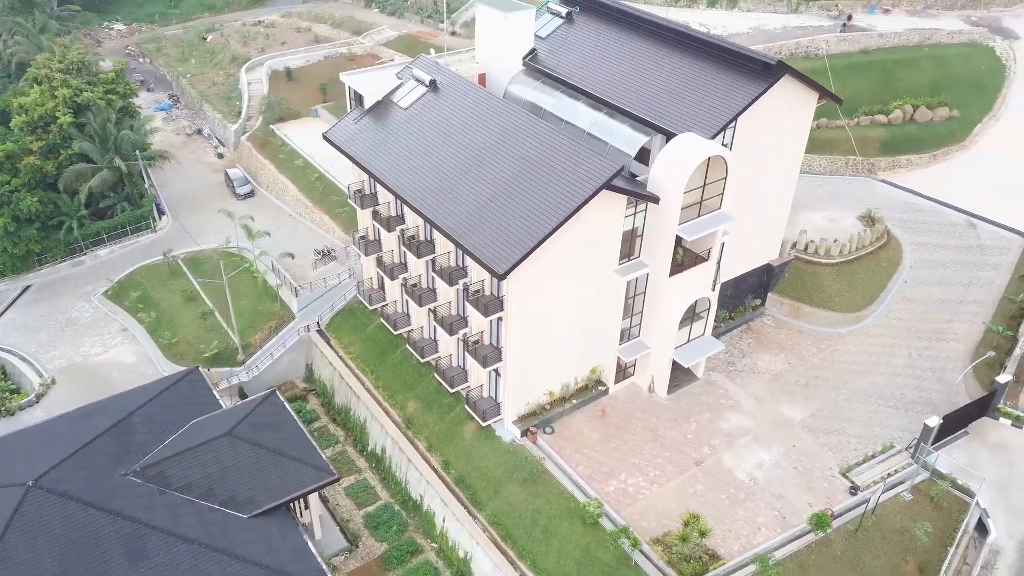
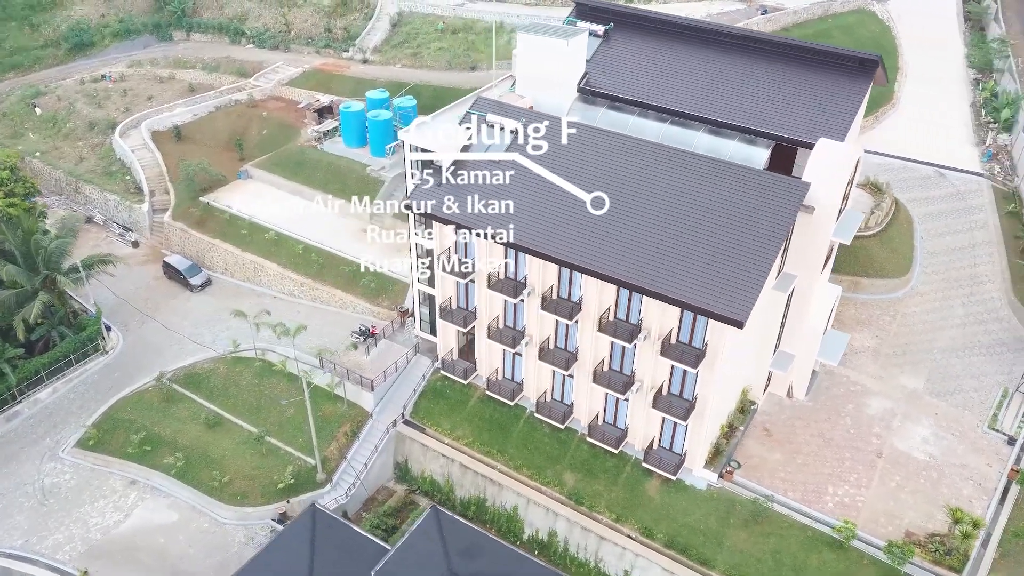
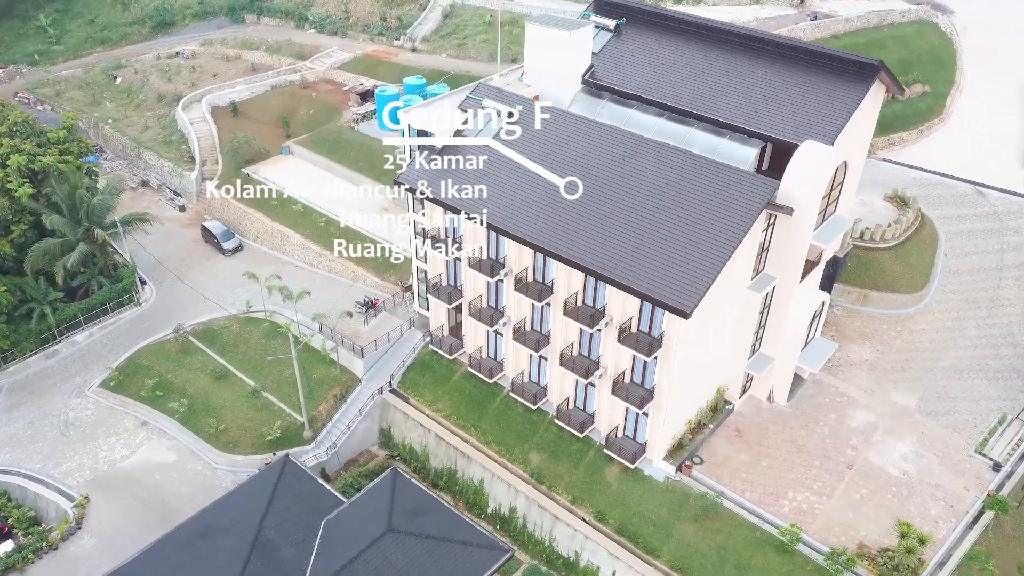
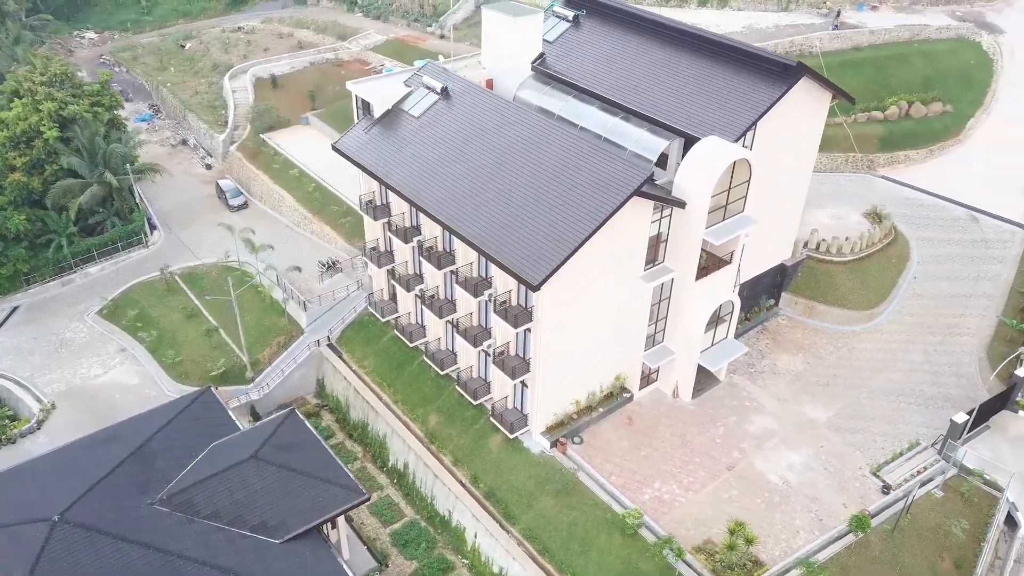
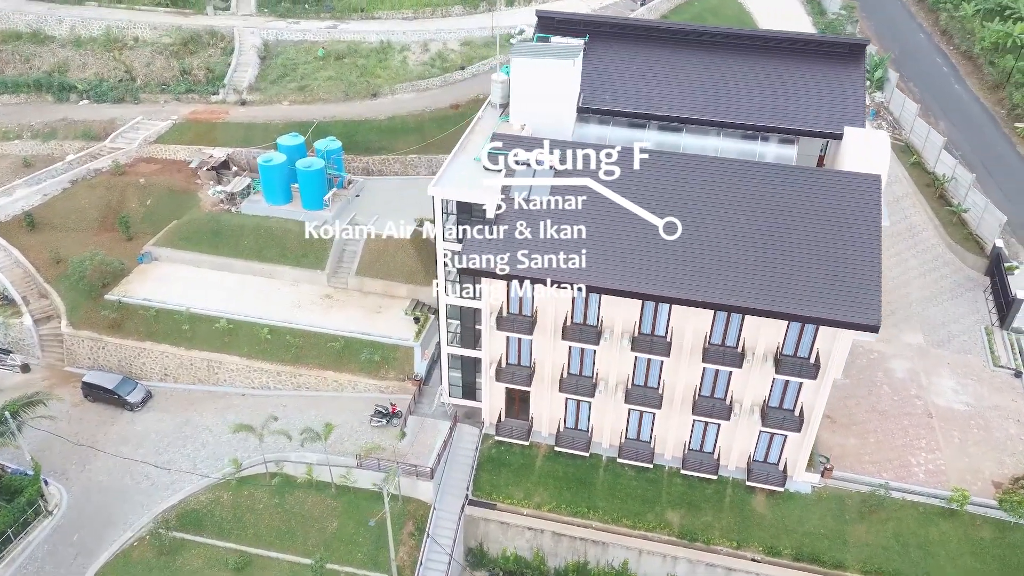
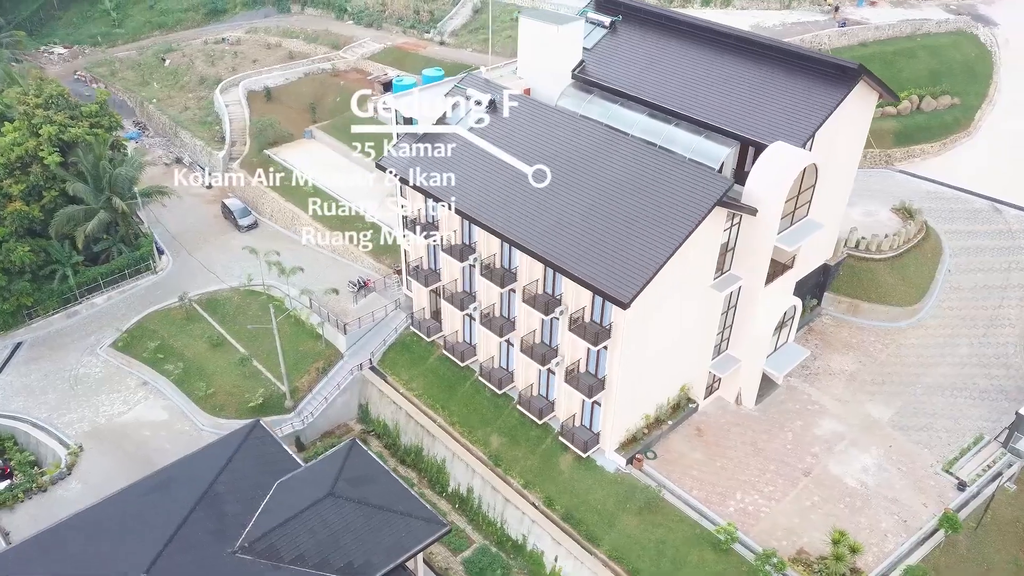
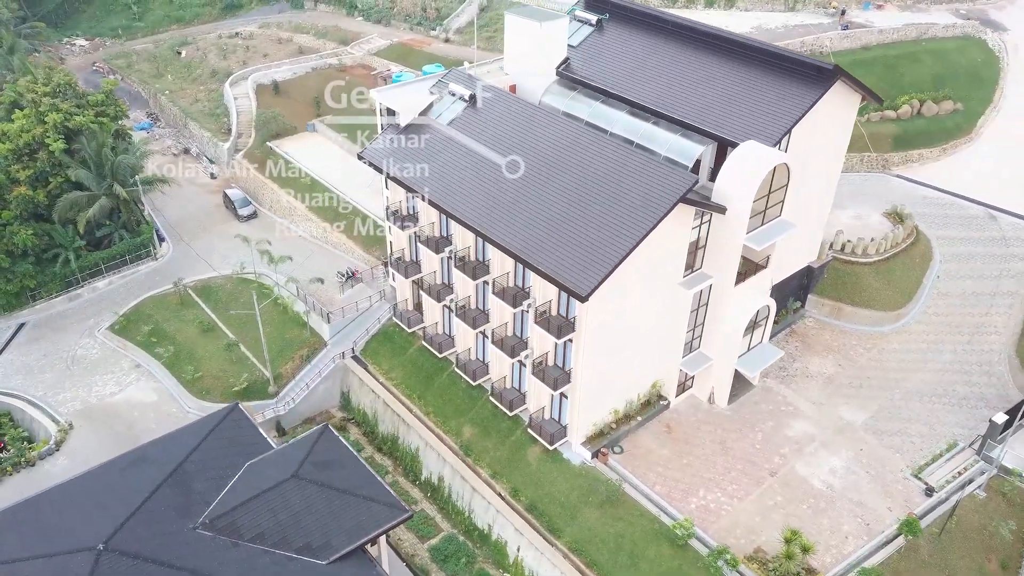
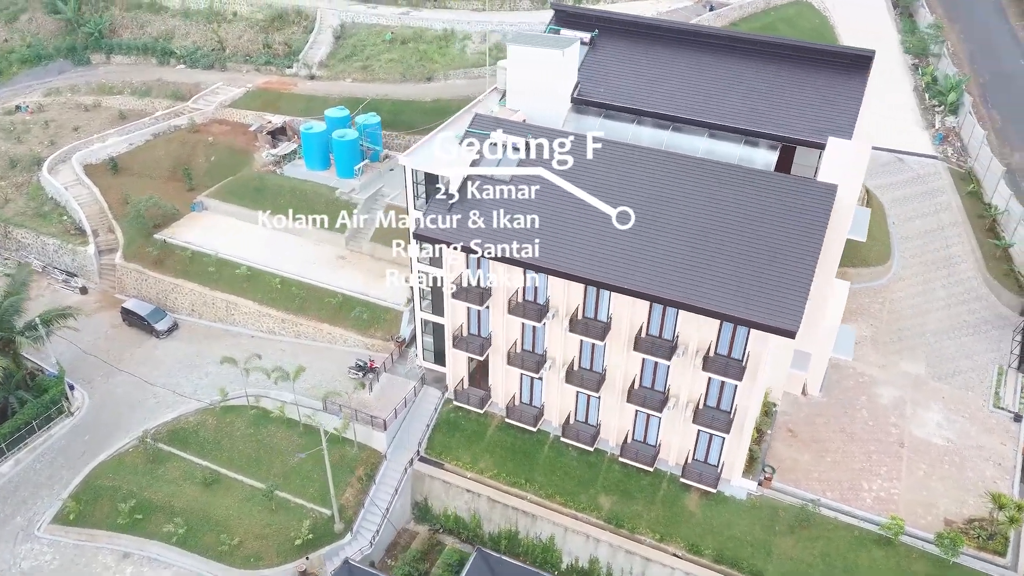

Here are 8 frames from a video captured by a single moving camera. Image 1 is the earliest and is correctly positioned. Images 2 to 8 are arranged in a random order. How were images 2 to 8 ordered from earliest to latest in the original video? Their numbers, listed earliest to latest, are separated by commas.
4, 7, 6, 3, 2, 8, 5
